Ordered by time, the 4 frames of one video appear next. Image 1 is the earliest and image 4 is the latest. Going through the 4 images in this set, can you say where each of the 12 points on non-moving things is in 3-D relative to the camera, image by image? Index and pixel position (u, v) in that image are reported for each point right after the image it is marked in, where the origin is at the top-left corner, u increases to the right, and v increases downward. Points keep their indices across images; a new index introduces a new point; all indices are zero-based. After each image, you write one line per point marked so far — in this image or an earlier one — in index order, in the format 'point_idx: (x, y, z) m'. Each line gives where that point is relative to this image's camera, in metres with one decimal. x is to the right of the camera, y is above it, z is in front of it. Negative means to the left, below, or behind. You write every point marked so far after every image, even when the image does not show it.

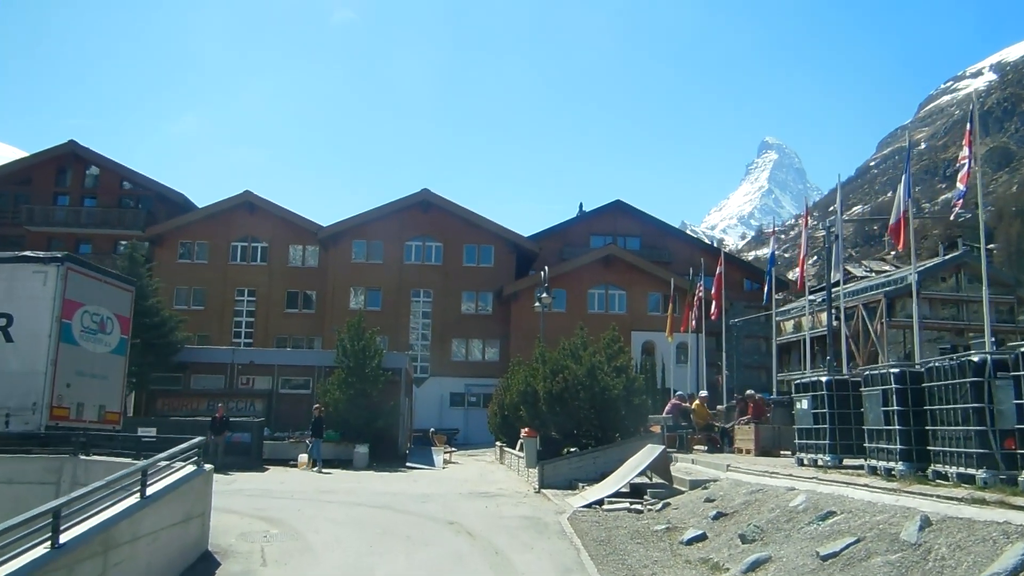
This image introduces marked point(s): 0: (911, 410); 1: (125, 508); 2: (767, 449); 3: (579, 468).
0: (+5.0, -1.5, +10.7) m
1: (-3.9, -2.2, +8.6) m
2: (+5.4, -3.4, +18.3) m
3: (+1.5, -4.2, +19.6) m
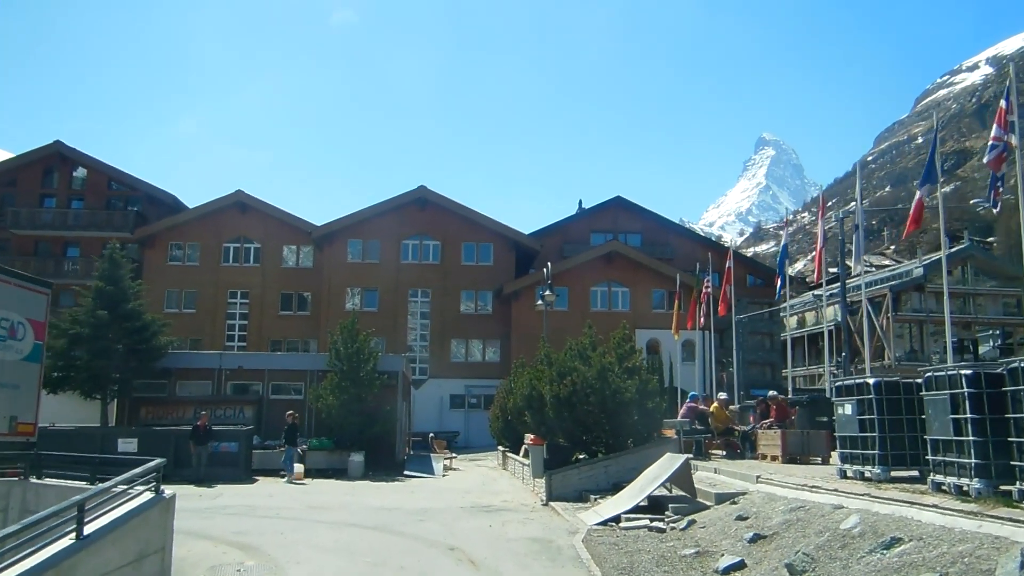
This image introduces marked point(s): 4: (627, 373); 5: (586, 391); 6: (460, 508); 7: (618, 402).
0: (+5.1, -1.4, +9.2) m
1: (-3.8, -2.2, +7.1) m
2: (+5.5, -3.3, +16.8) m
3: (+1.6, -4.1, +18.1) m
4: (+2.6, -1.9, +19.4) m
5: (+1.6, -2.3, +18.9) m
6: (-1.1, -4.5, +17.6) m
7: (+2.3, -2.5, +18.7) m
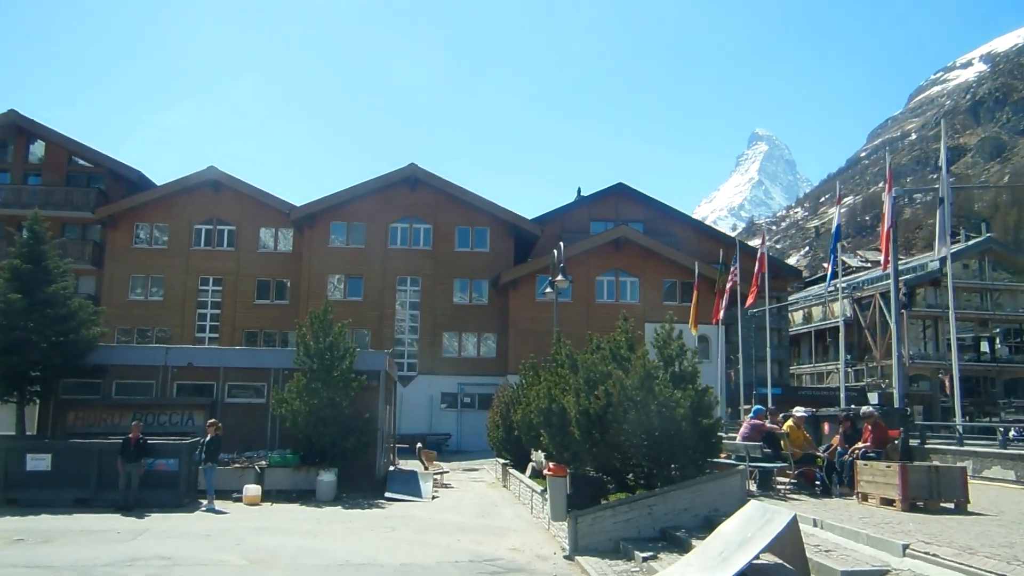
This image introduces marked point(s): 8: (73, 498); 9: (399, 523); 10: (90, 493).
0: (+5.4, -1.2, +4.6) m
1: (-3.5, -1.9, +2.4) m
2: (+5.8, -3.0, +12.1) m
3: (+1.9, -3.7, +13.4) m
4: (+2.8, -1.6, +14.7) m
5: (+1.9, -1.9, +14.2) m
6: (-0.9, -4.2, +12.9) m
7: (+2.5, -2.2, +14.0) m
8: (-10.1, -4.8, +19.6) m
9: (-2.3, -4.8, +17.5) m
10: (-9.7, -4.7, +19.6) m
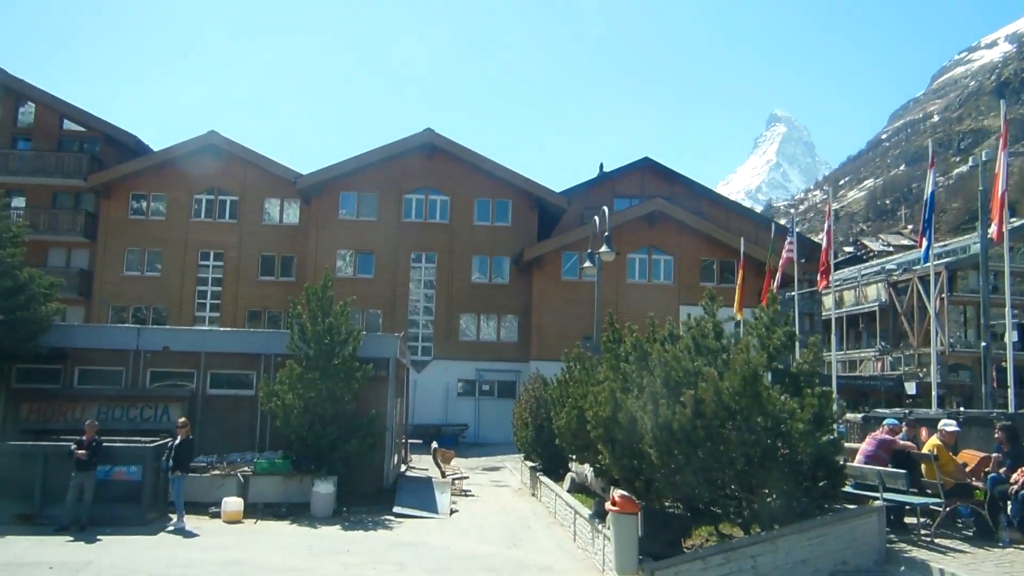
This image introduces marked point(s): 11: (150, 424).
0: (+5.9, -1.1, +0.6) m
1: (-3.1, -1.8, -1.4) m
2: (+6.3, -2.7, +8.2) m
3: (+2.4, -3.4, +9.6) m
4: (+3.4, -1.2, +10.8) m
5: (+2.5, -1.6, +10.4) m
6: (-0.3, -3.8, +9.1) m
7: (+3.1, -1.8, +10.1) m
8: (-9.4, -4.2, +16.0) m
9: (-1.6, -4.3, +13.7) m
10: (-9.0, -4.1, +16.0) m
11: (-8.3, -3.1, +19.2) m
